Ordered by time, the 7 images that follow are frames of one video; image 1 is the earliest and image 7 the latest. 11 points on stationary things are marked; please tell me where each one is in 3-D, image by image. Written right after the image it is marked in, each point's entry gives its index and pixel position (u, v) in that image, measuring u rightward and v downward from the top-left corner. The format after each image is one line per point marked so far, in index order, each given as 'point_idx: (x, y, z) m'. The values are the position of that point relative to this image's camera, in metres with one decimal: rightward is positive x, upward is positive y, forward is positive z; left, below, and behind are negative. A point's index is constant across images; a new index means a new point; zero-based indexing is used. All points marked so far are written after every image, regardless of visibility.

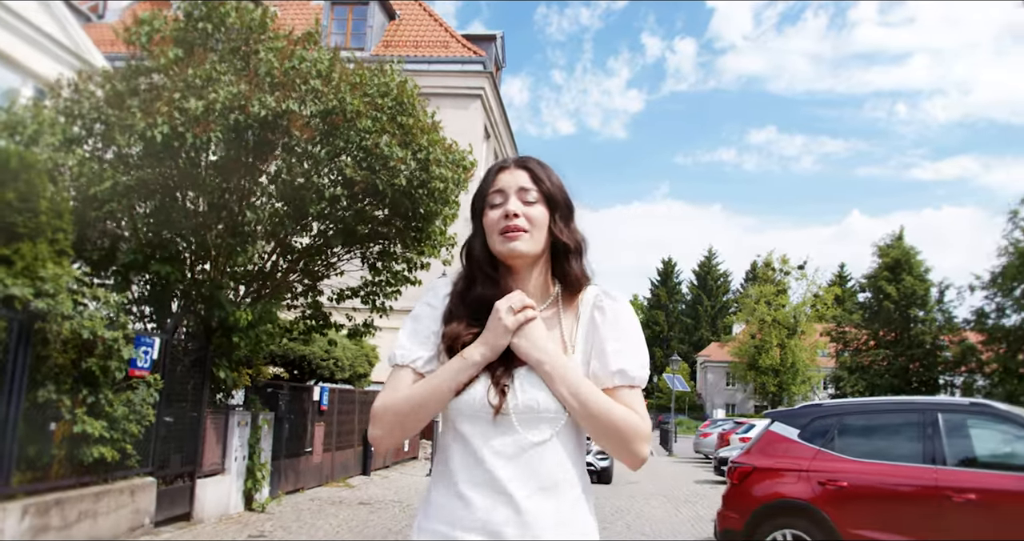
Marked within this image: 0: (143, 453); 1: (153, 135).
0: (-3.7, -1.8, +8.5) m
1: (-3.6, +1.4, +8.9) m
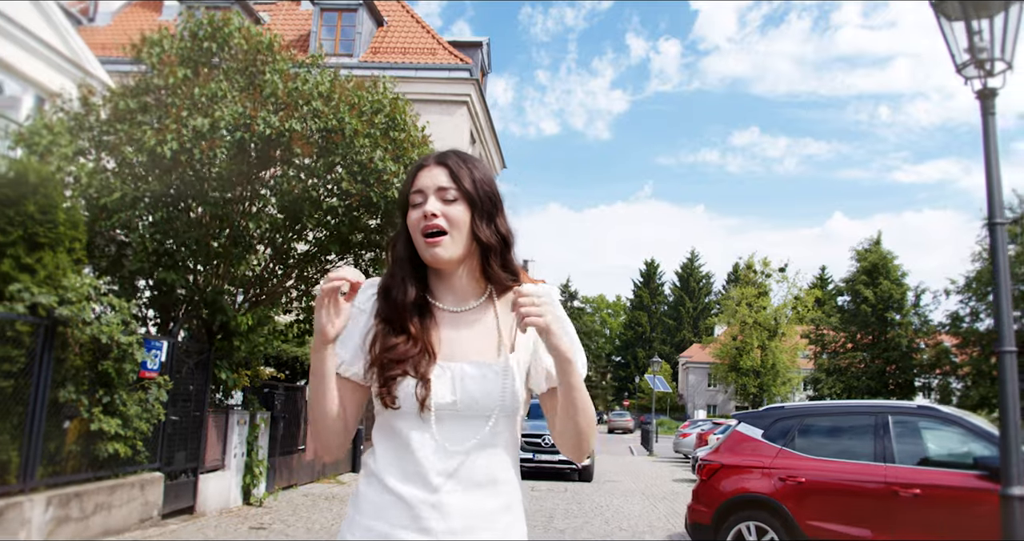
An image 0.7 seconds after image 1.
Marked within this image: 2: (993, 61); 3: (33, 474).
0: (-3.8, -1.9, +9.0) m
1: (-3.7, +1.3, +9.4) m
2: (+2.8, +1.2, +4.9) m
3: (-4.1, -1.7, +7.3) m
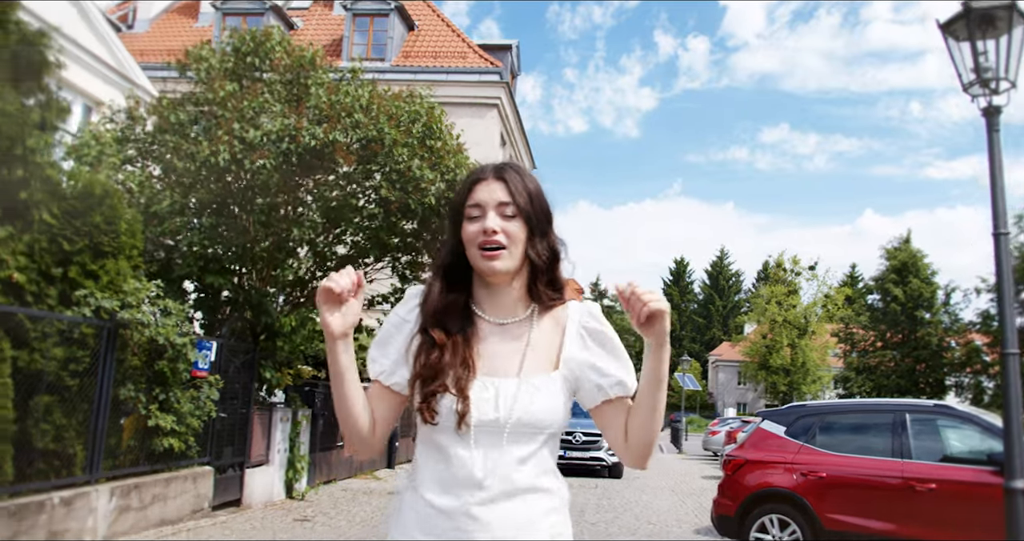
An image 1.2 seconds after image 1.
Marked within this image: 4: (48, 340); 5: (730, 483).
0: (-3.5, -1.9, +9.5) m
1: (-3.4, +1.3, +9.9) m
2: (+3.0, +1.2, +5.2) m
3: (-3.8, -1.8, +7.8) m
4: (-4.0, -0.6, +7.2) m
5: (+2.1, -2.0, +8.2) m
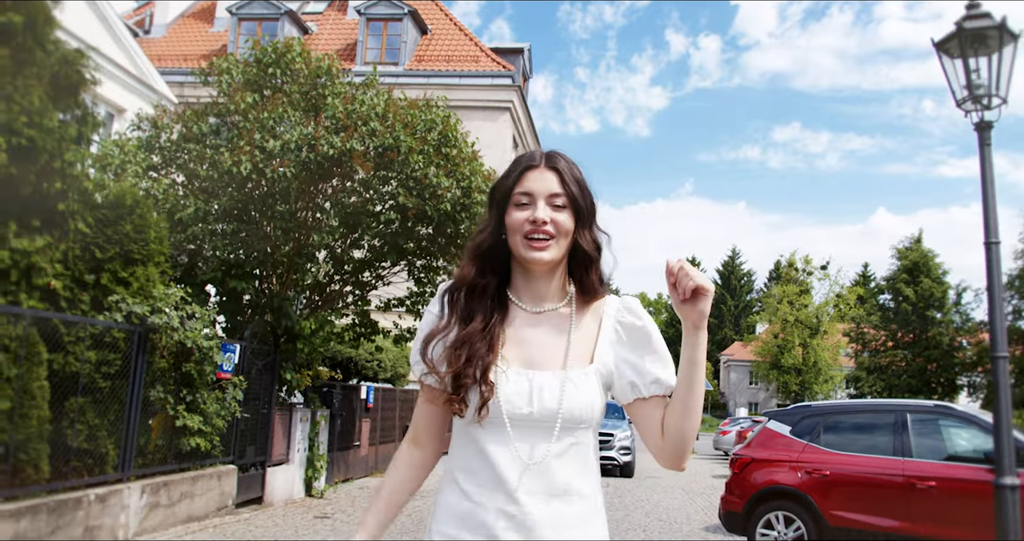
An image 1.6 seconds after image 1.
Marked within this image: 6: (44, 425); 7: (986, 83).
0: (-3.3, -2.0, +9.9) m
1: (-3.2, +1.2, +10.3) m
2: (+3.1, +1.1, +5.5) m
3: (-3.6, -1.9, +8.2) m
4: (-3.8, -0.6, +7.5) m
5: (+2.2, -2.1, +8.5) m
6: (-3.9, -1.3, +7.0) m
7: (+3.0, +1.2, +5.5) m
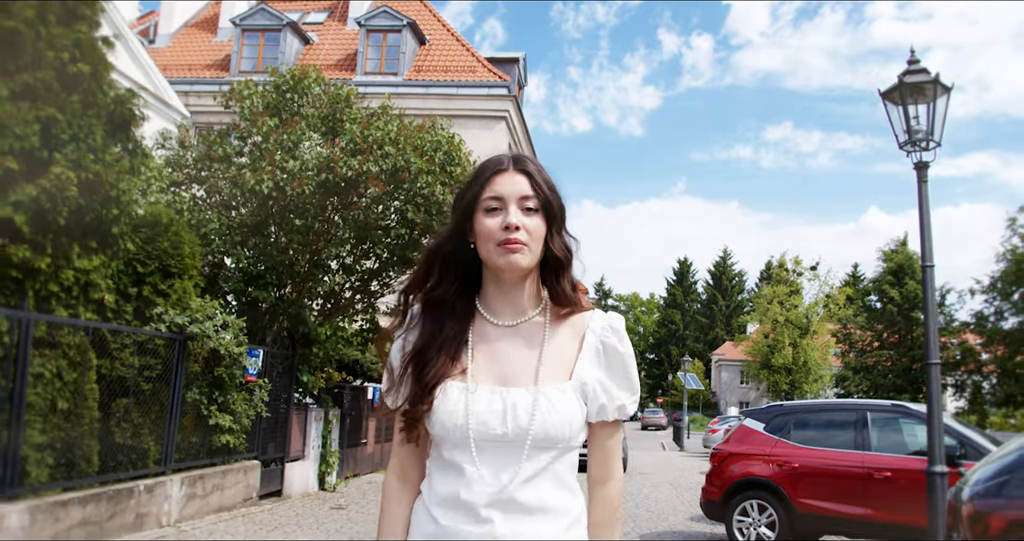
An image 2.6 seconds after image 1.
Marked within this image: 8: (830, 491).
0: (-3.3, -2.1, +10.7) m
1: (-3.2, +1.1, +11.1) m
2: (+3.1, +1.0, +6.4) m
3: (-3.6, -2.0, +9.1) m
4: (-3.8, -0.8, +8.4) m
5: (+2.2, -2.2, +9.4) m
6: (-3.9, -1.4, +7.9) m
7: (+3.1, +1.1, +6.4) m
8: (+3.2, -2.2, +8.6) m
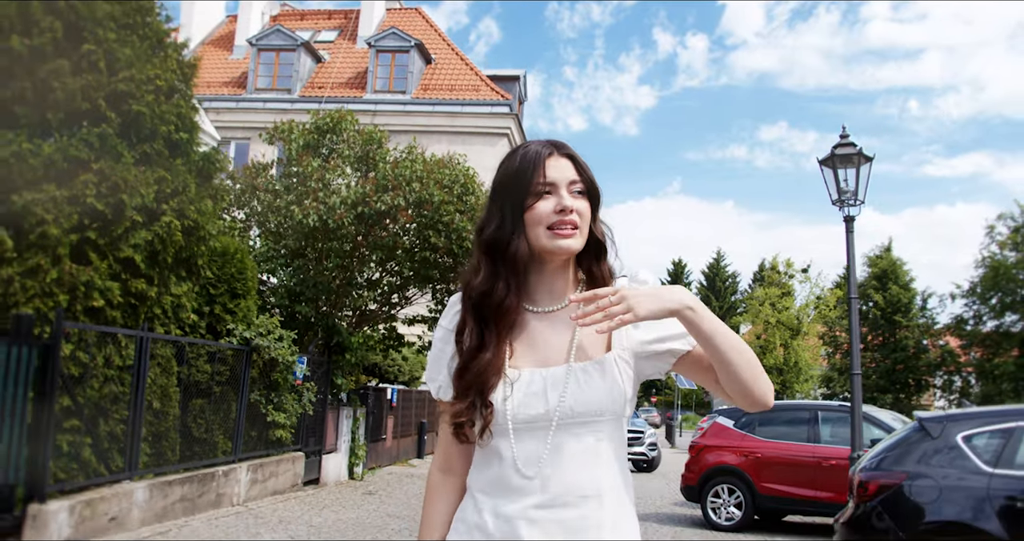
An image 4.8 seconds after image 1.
0: (-3.2, -2.4, +12.5) m
1: (-3.1, +0.8, +12.9) m
2: (+3.3, +0.7, +8.2) m
3: (-3.5, -2.3, +10.8) m
4: (-3.7, -1.1, +10.2) m
5: (+2.4, -2.5, +11.2) m
6: (-3.7, -1.7, +9.7) m
7: (+3.3, +0.8, +8.2) m
8: (+3.3, -2.5, +10.4) m
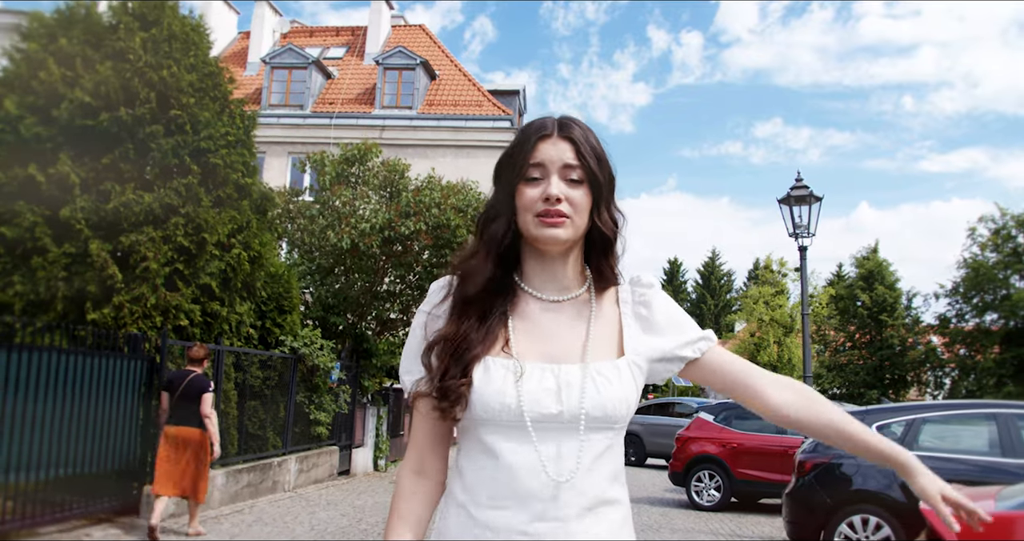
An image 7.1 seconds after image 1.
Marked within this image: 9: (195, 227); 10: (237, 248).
0: (-3.0, -2.6, +14.2) m
1: (-3.0, +0.5, +14.6) m
2: (+3.4, +0.4, +9.9) m
3: (-3.3, -2.5, +12.5) m
4: (-3.5, -1.3, +11.9) m
5: (+2.5, -2.7, +13.0) m
6: (-3.6, -2.0, +11.4) m
7: (+3.4, +0.5, +9.9) m
8: (+3.5, -2.7, +12.2) m
9: (-3.6, +0.5, +9.7) m
10: (-3.3, +0.3, +10.4) m
